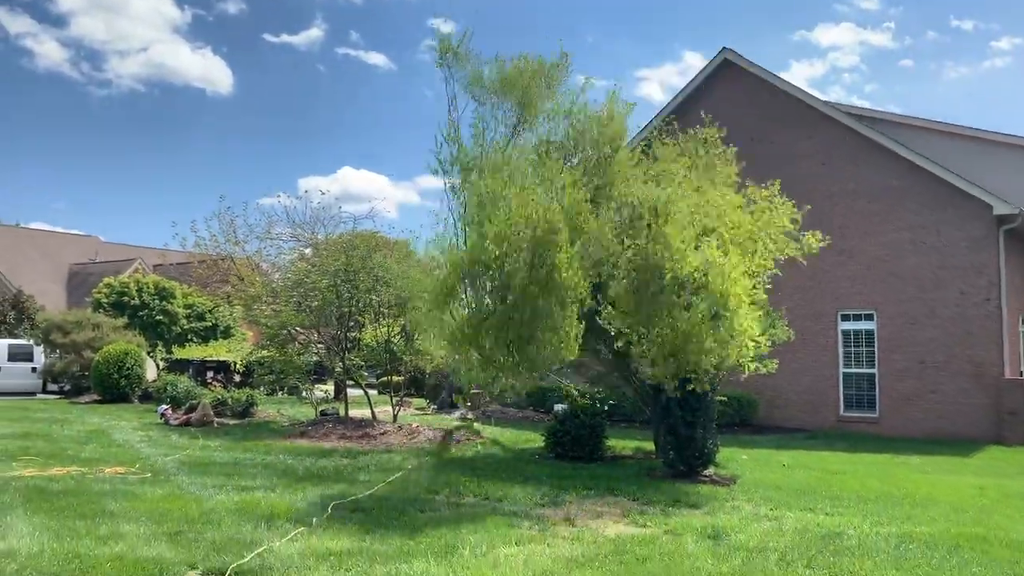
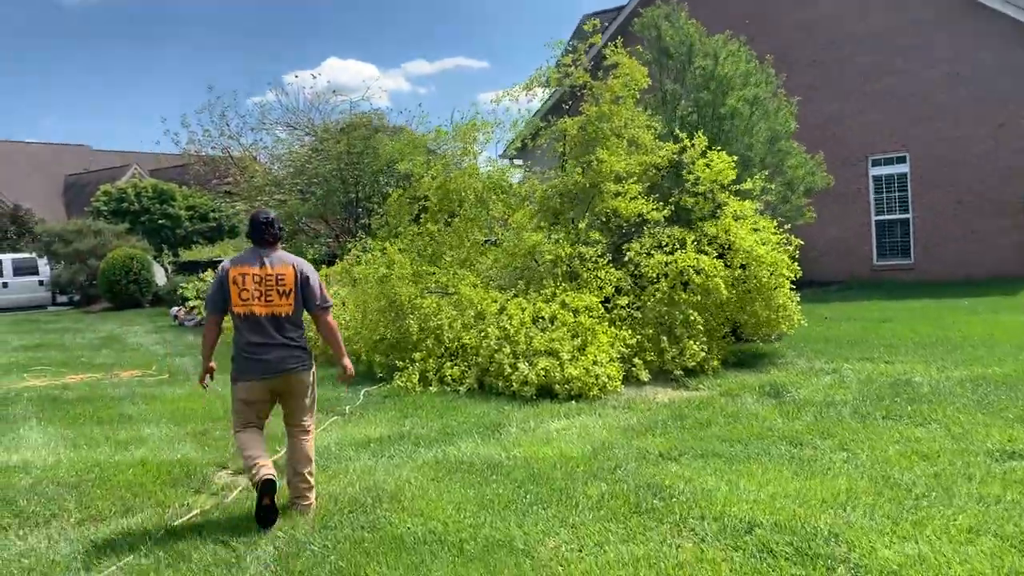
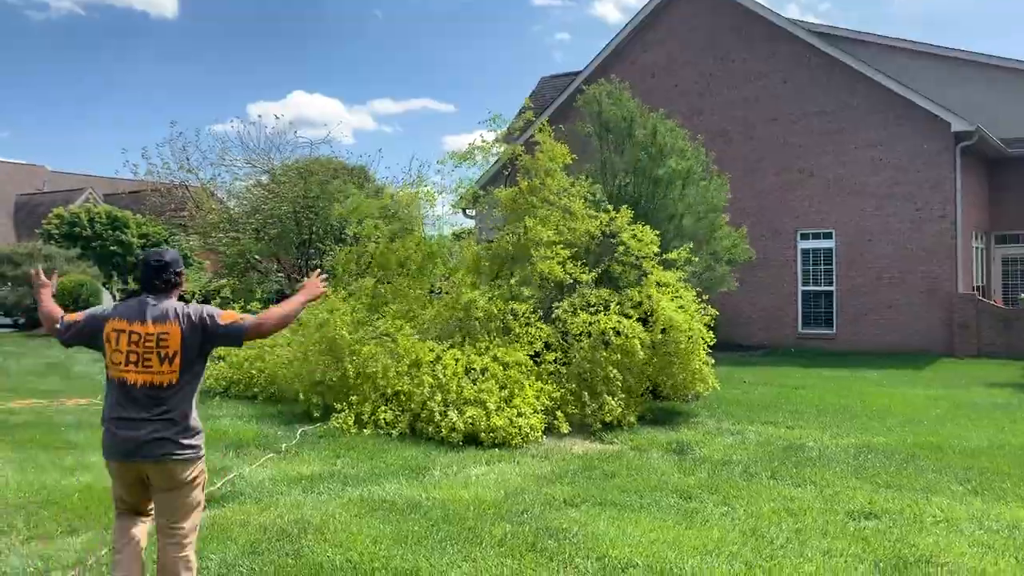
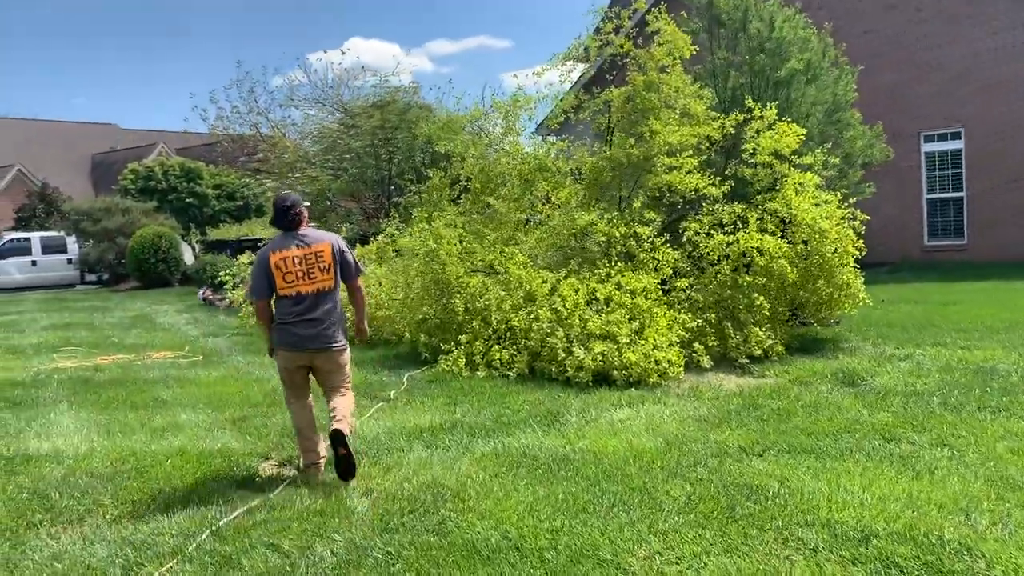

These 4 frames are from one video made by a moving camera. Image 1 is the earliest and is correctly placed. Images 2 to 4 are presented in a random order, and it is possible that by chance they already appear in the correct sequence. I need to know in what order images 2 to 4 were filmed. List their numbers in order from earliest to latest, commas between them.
3, 2, 4
